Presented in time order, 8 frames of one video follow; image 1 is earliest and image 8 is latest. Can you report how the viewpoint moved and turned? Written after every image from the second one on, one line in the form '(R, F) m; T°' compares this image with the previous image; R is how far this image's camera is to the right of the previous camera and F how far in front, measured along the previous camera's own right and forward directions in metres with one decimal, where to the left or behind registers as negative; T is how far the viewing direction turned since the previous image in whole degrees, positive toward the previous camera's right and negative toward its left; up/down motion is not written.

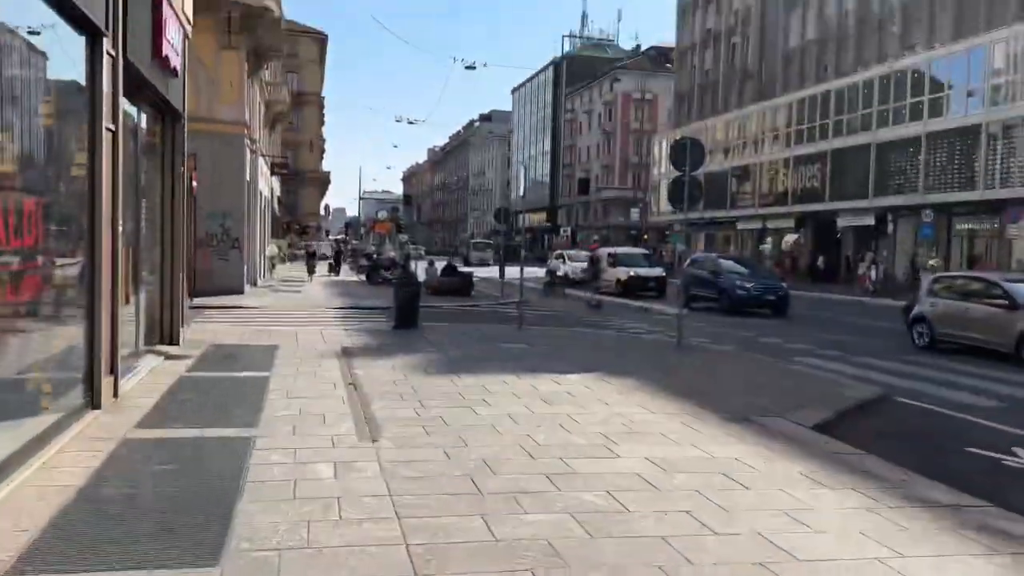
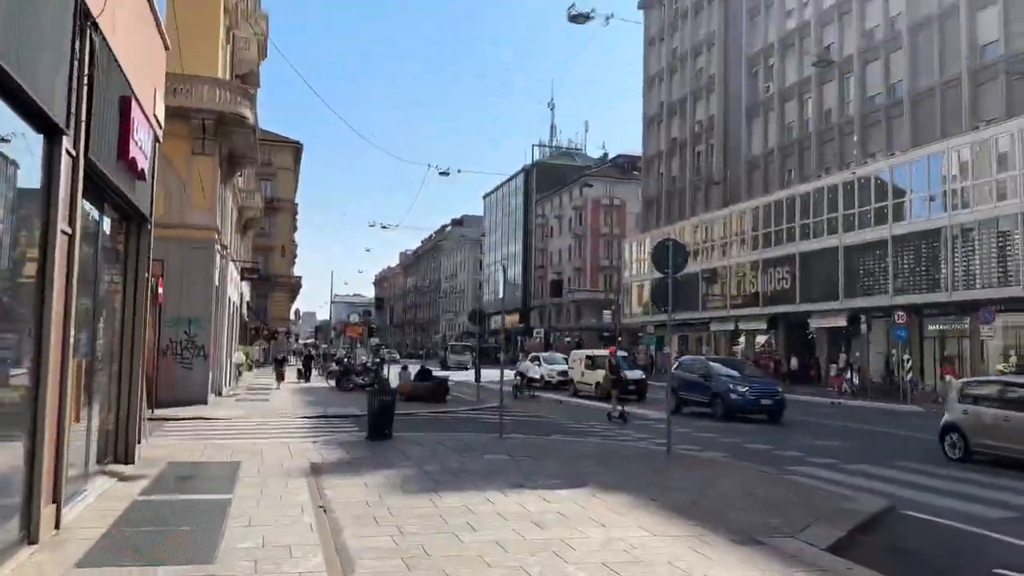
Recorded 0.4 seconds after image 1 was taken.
(-0.1, +0.5) m; +2°
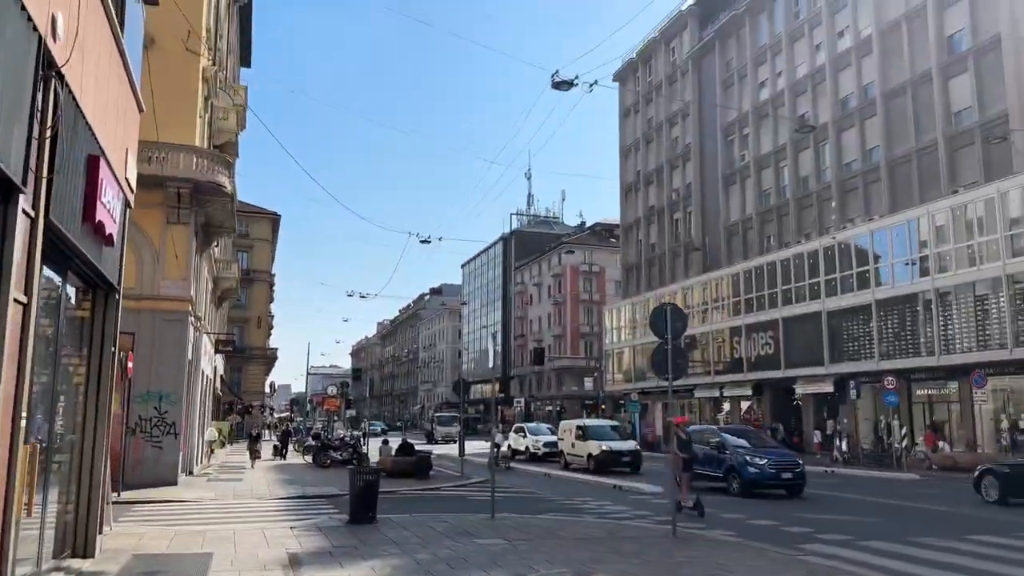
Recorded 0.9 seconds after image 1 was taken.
(-0.2, +0.6) m; +2°
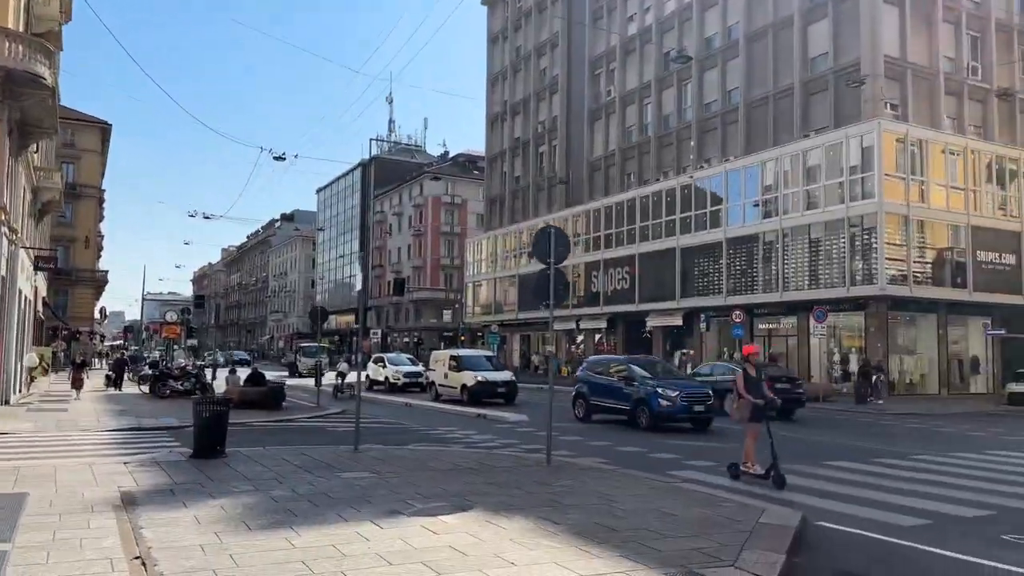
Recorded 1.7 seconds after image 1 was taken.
(-0.2, +0.9) m; +10°
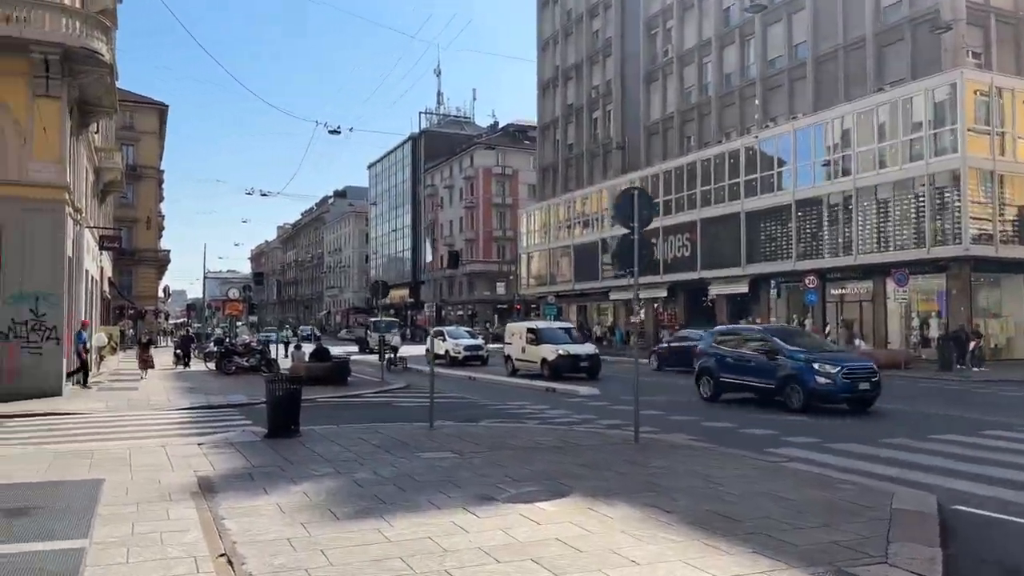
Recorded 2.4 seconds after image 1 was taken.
(-0.4, +0.7) m; -4°
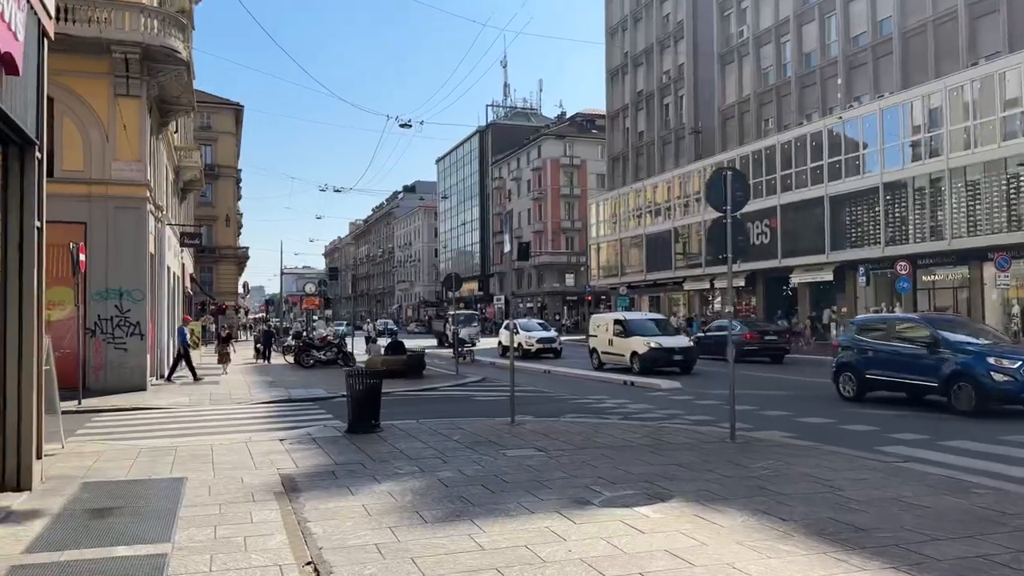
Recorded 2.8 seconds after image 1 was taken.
(-0.2, +0.5) m; -5°
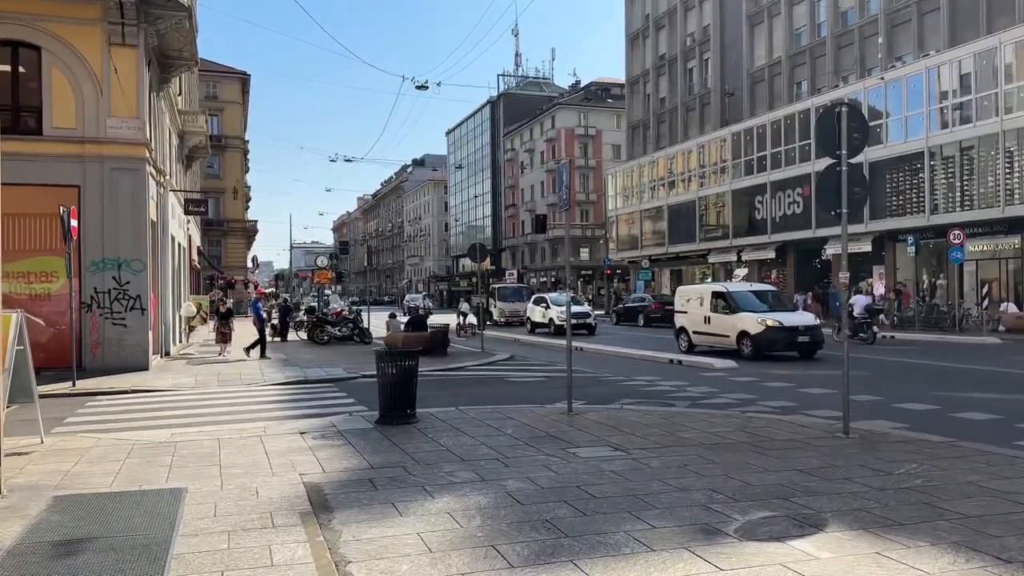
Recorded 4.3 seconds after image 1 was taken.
(-0.6, +1.8) m; -1°
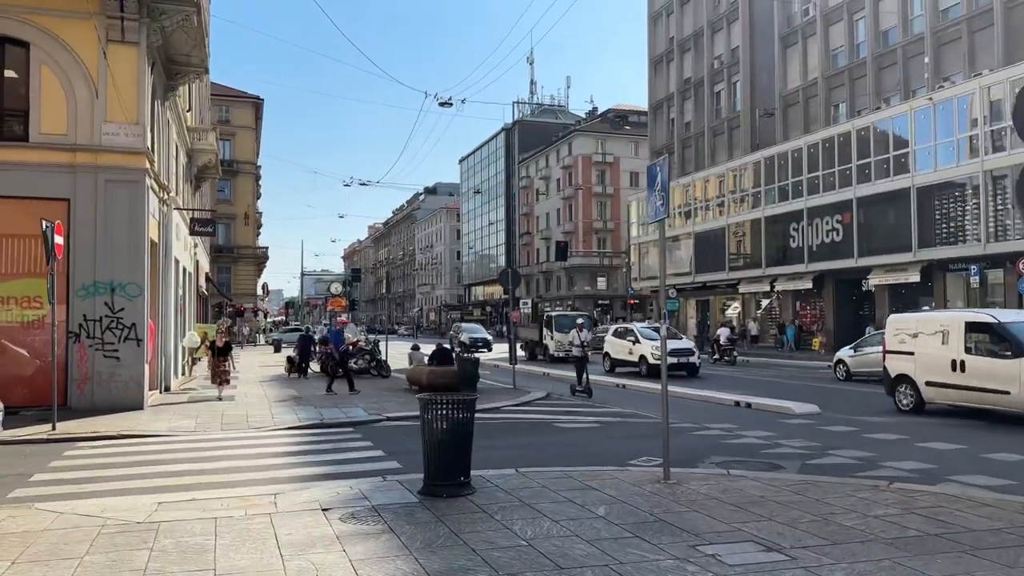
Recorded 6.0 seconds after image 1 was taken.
(-0.7, +2.2) m; -1°
